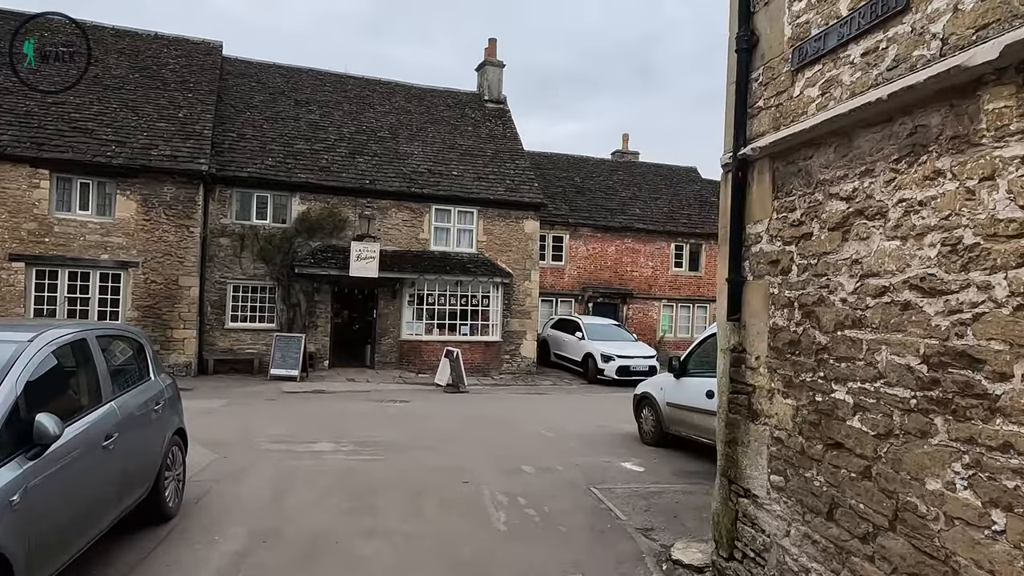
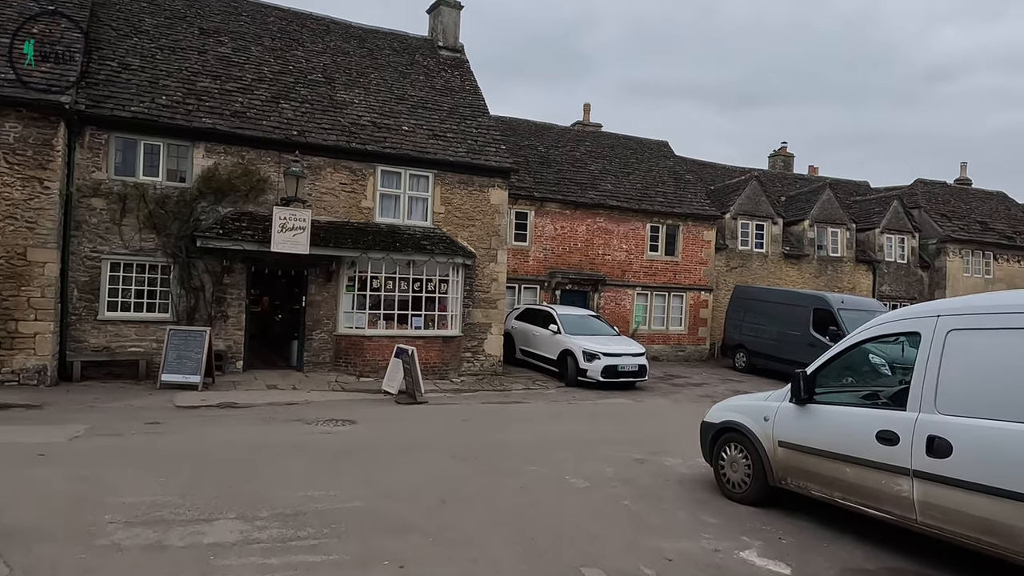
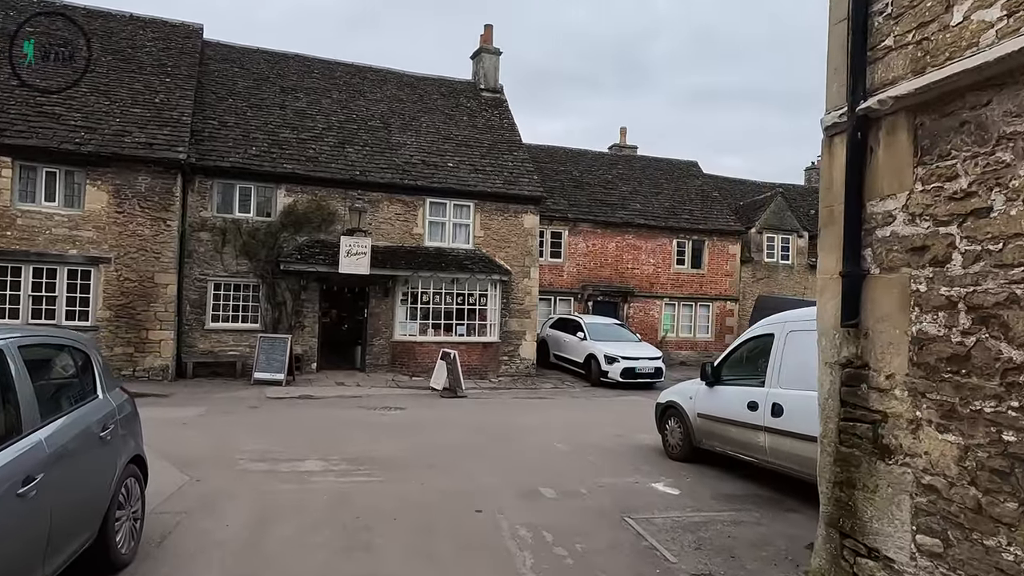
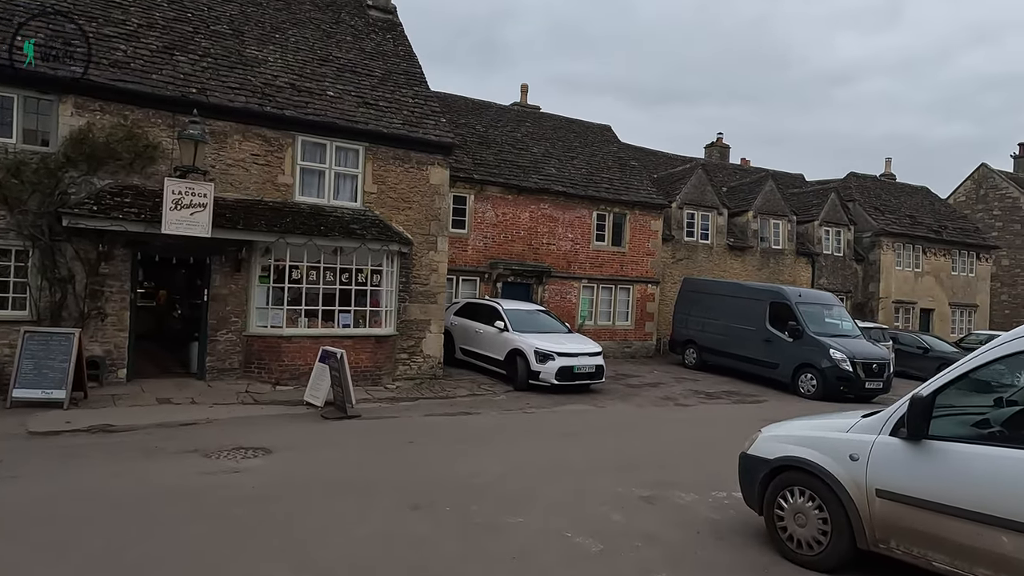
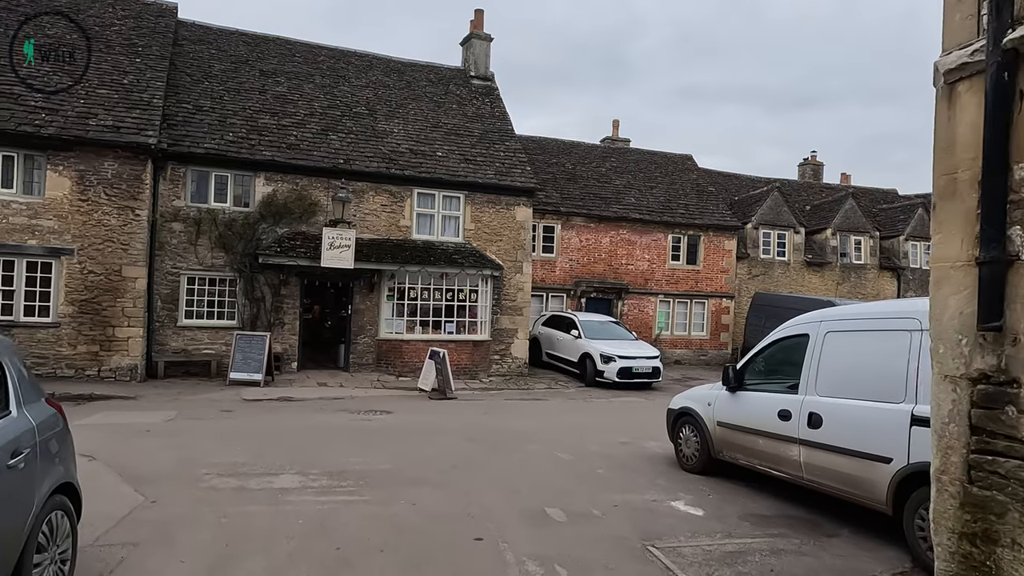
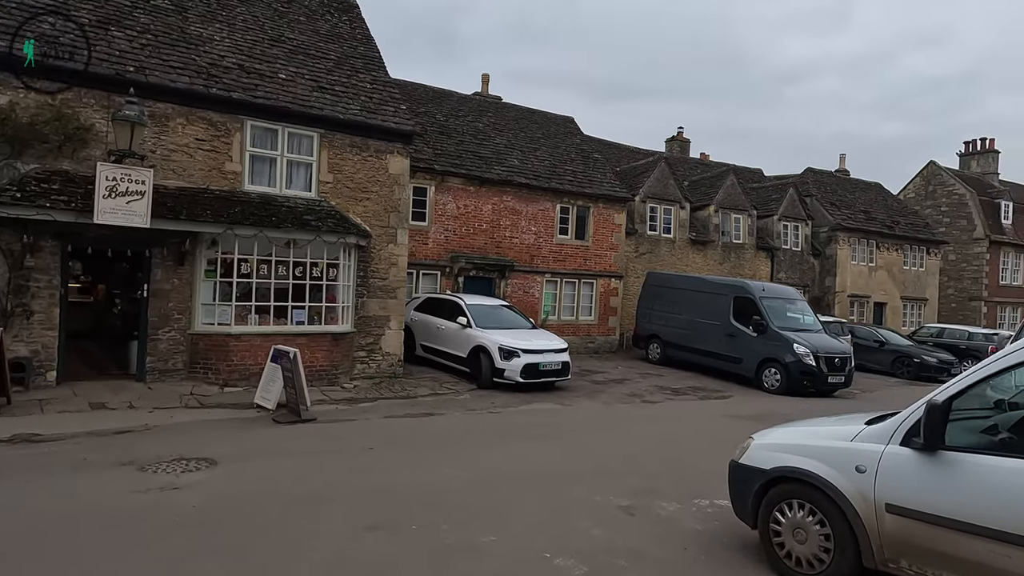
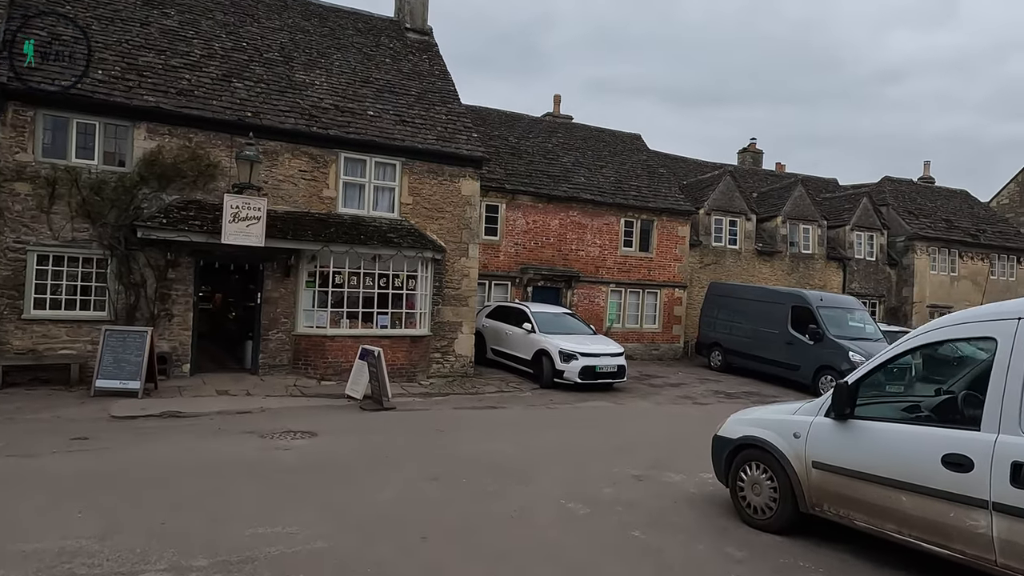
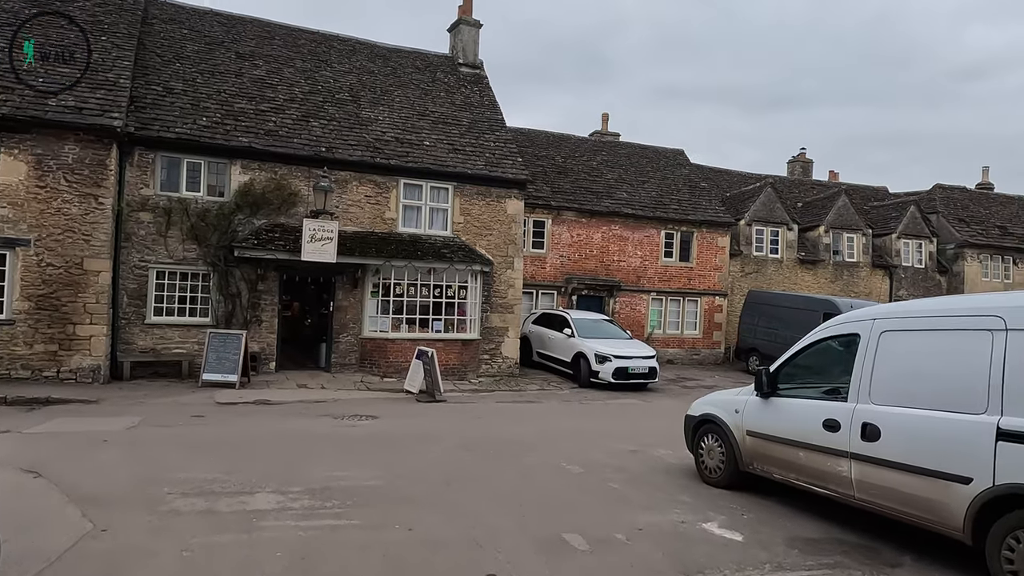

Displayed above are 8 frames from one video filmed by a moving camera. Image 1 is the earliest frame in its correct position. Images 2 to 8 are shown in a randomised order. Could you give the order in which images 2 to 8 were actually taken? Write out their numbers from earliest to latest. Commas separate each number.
3, 5, 8, 2, 7, 4, 6
